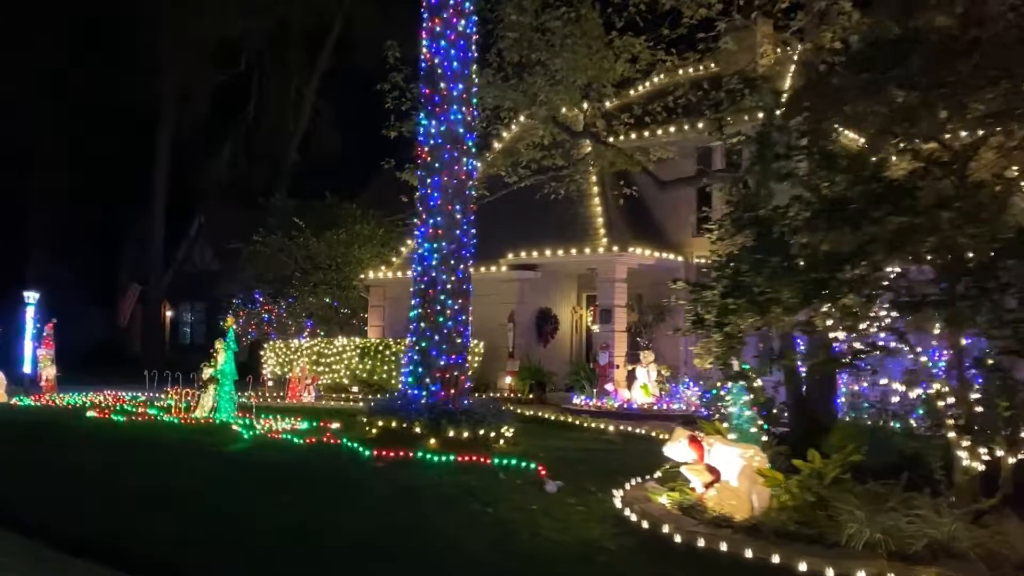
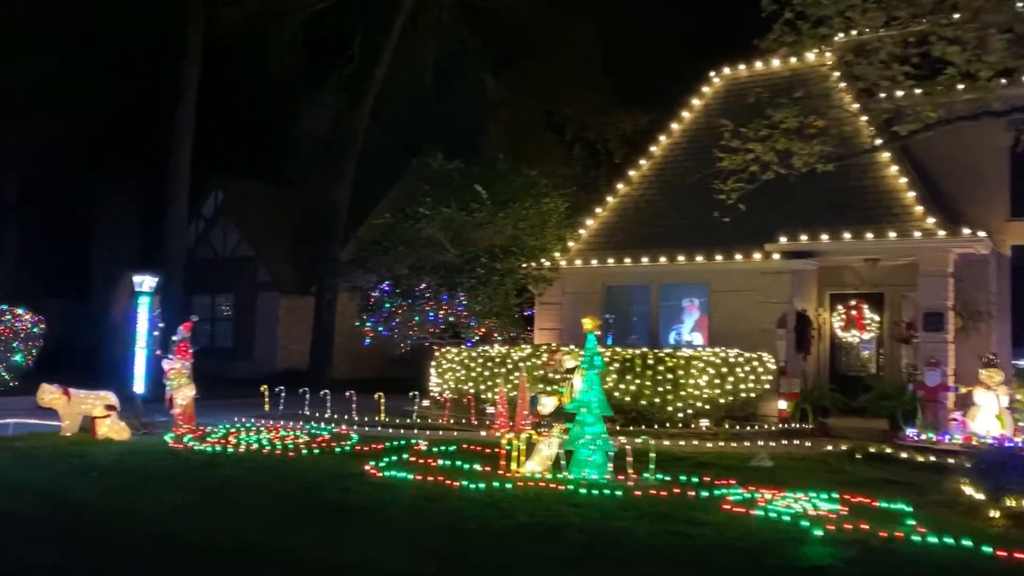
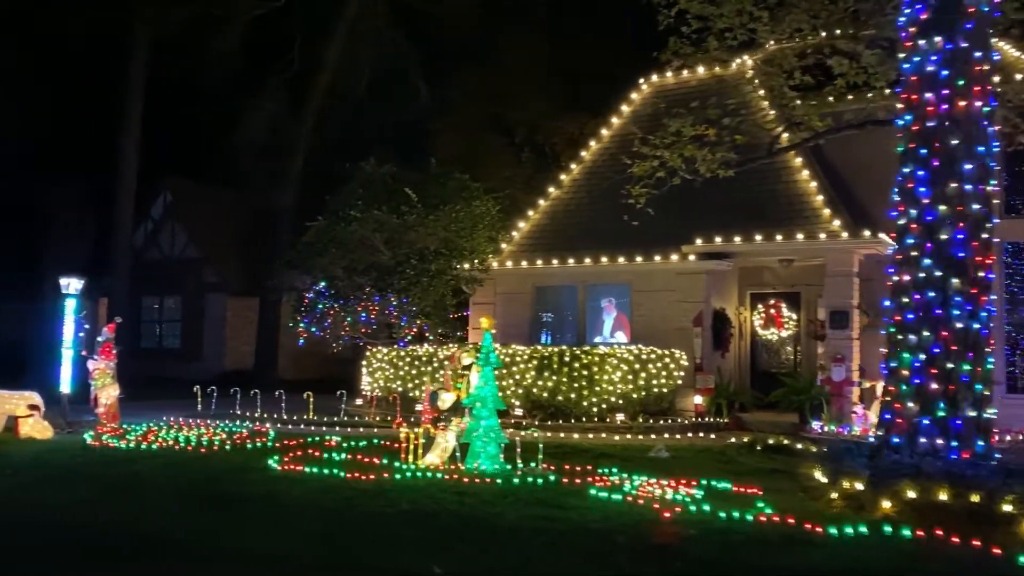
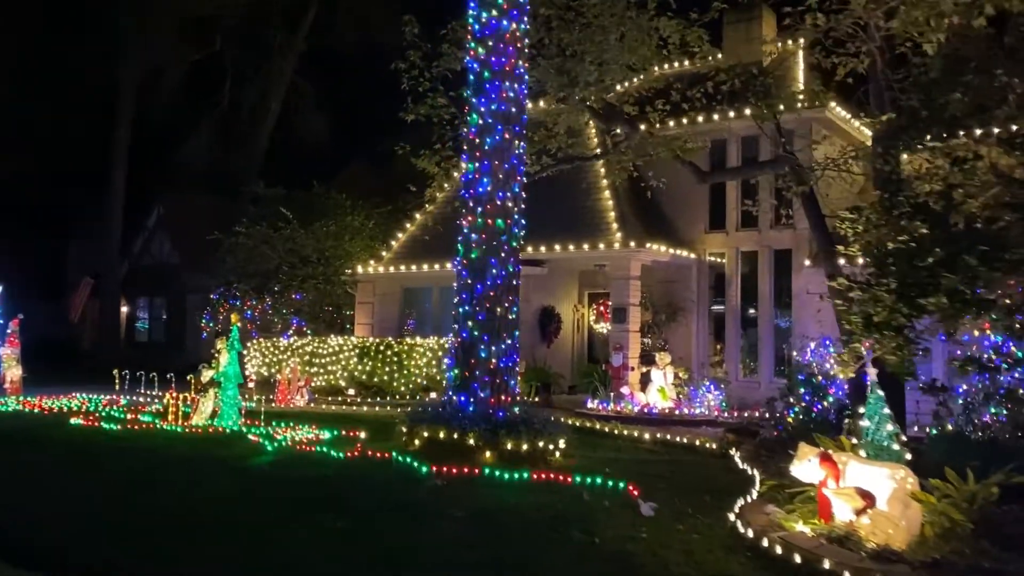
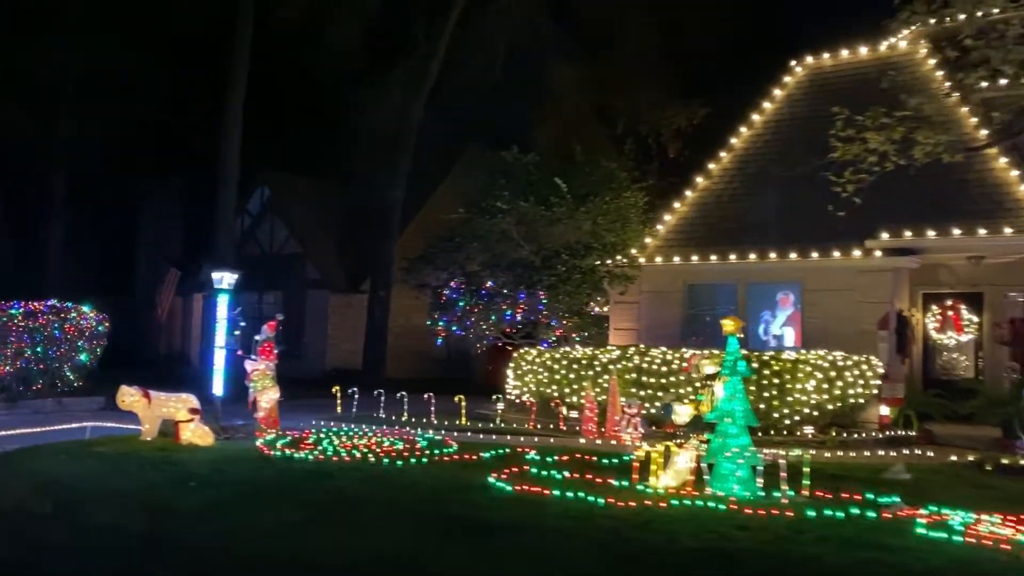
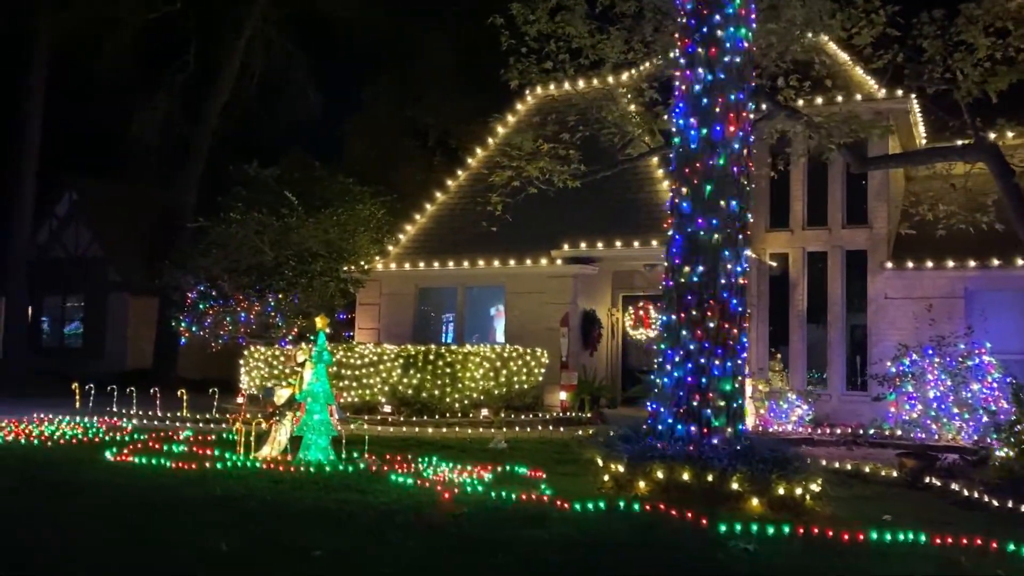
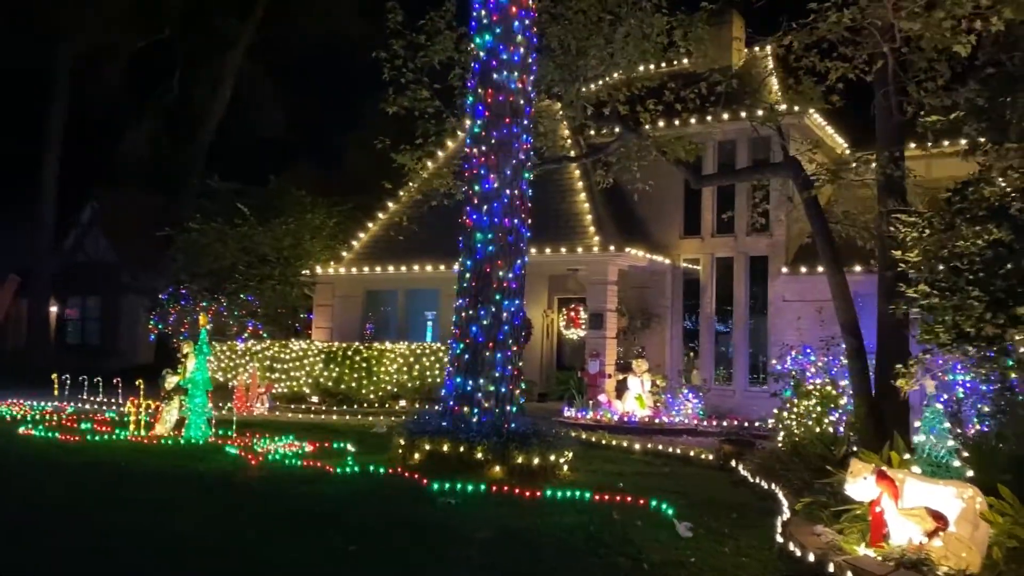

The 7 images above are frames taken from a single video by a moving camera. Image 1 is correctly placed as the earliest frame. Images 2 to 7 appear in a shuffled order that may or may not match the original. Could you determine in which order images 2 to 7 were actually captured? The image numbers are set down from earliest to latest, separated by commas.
4, 7, 6, 3, 2, 5
